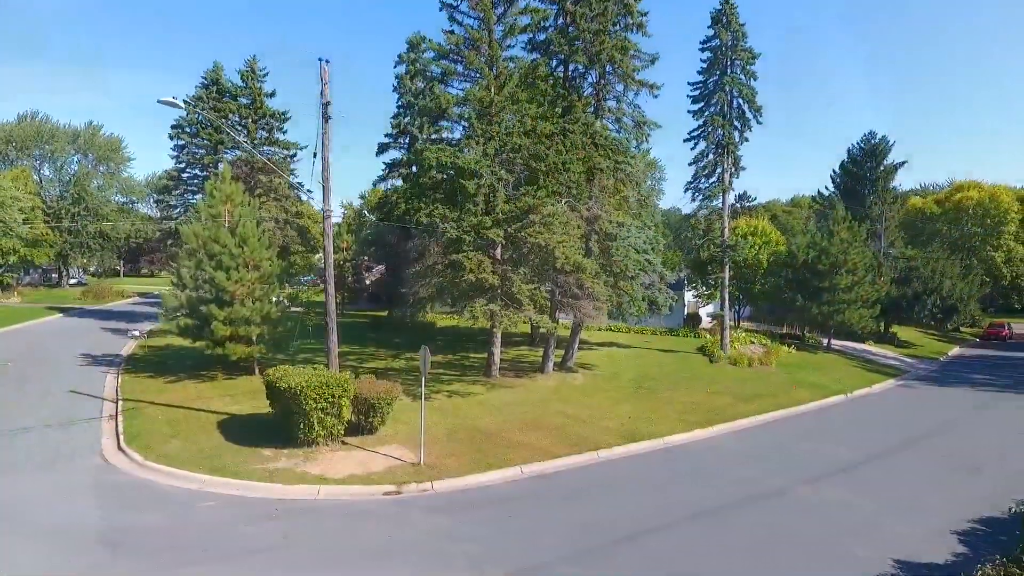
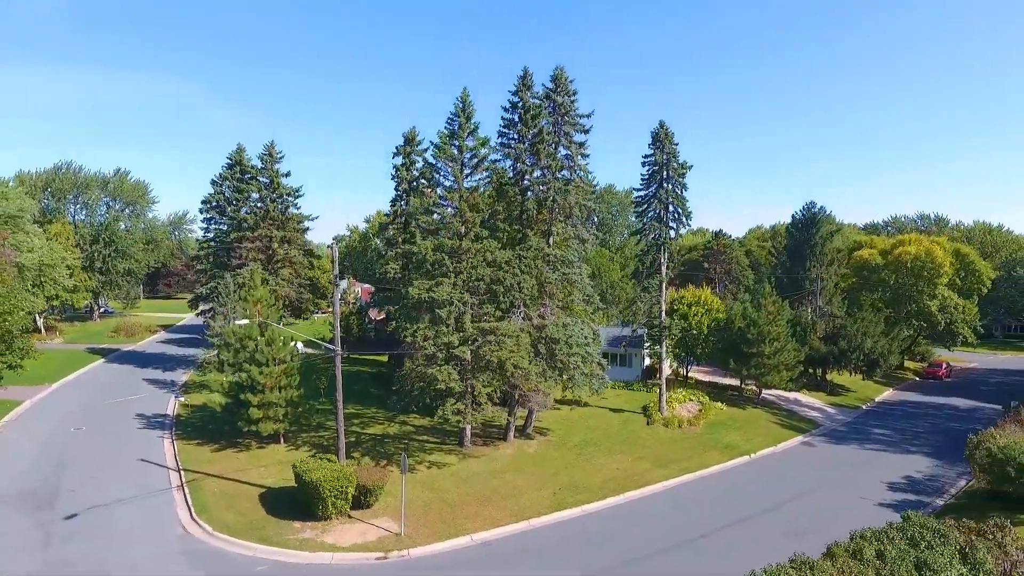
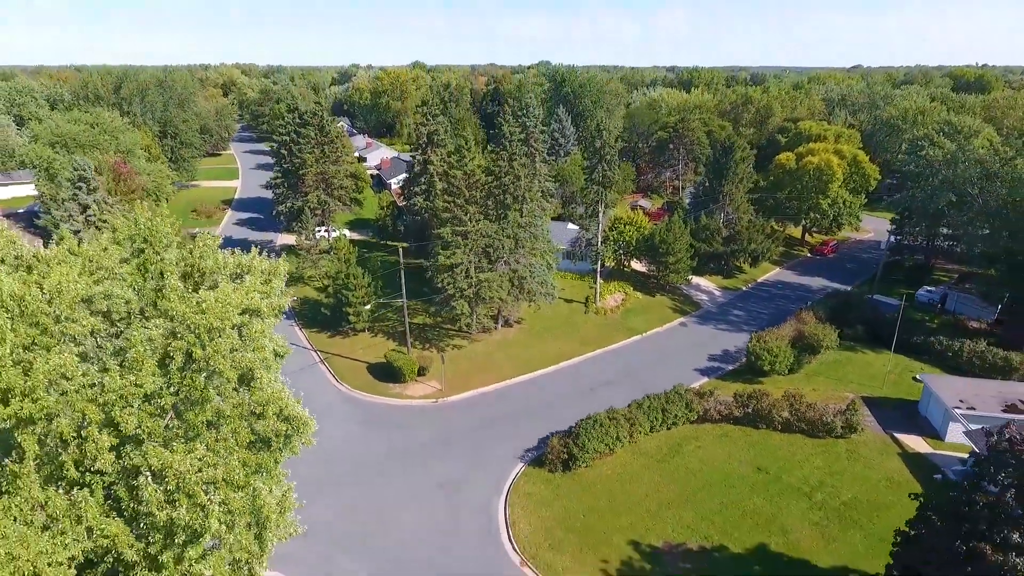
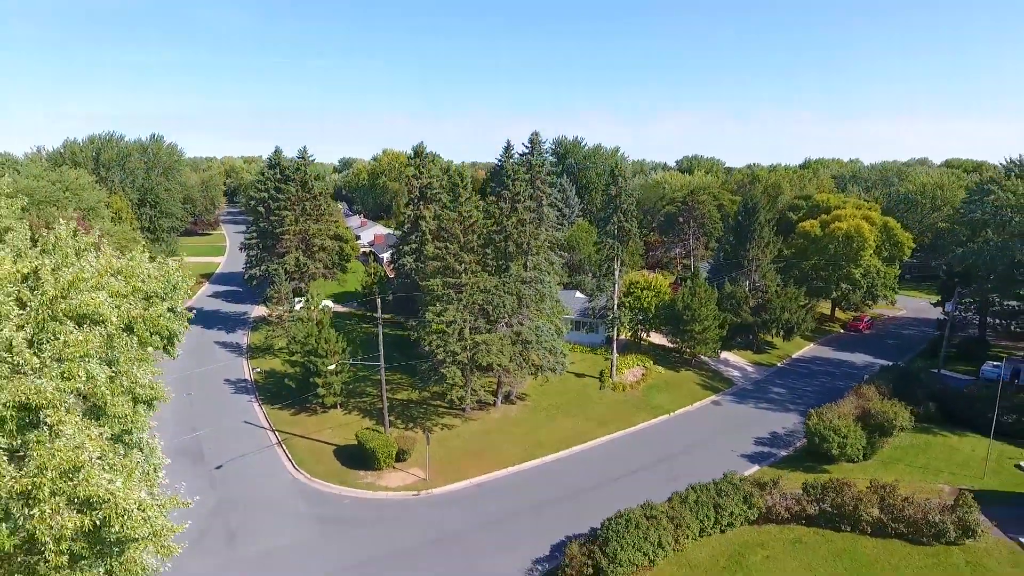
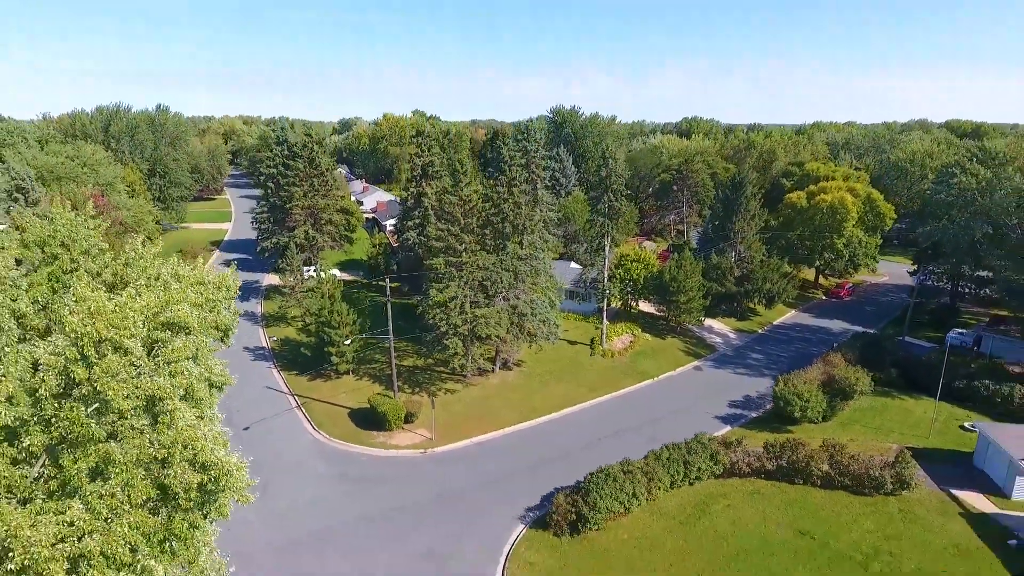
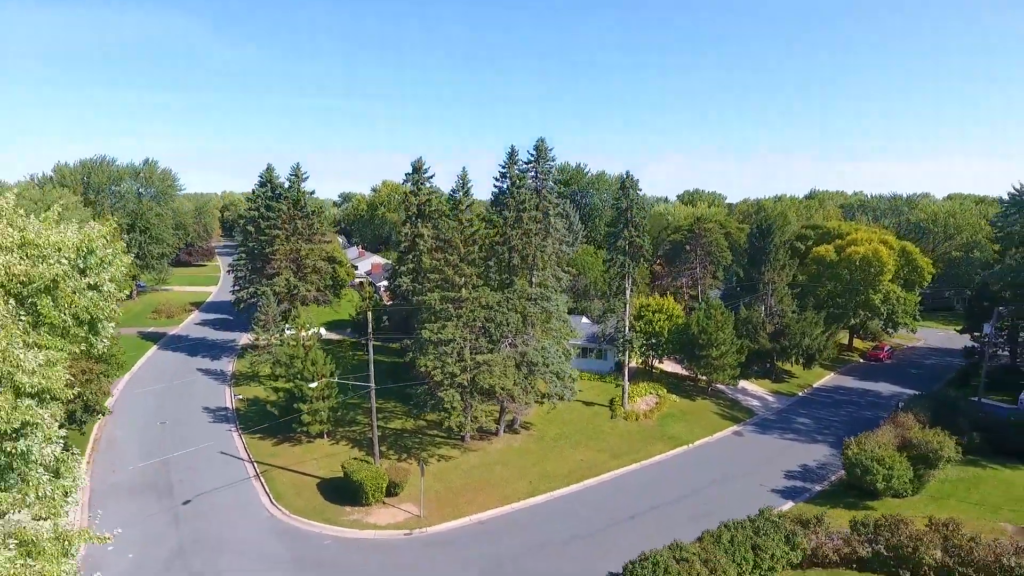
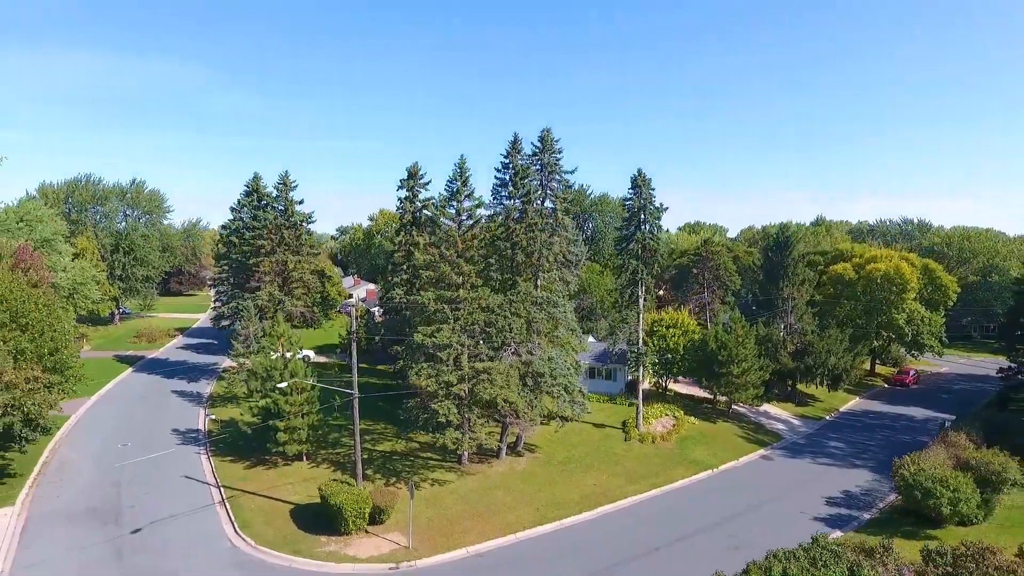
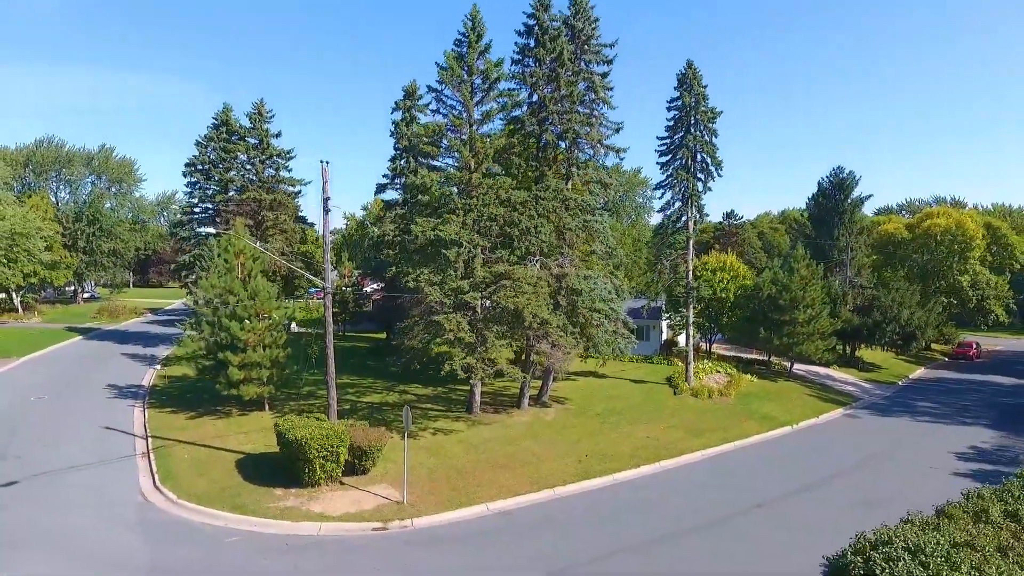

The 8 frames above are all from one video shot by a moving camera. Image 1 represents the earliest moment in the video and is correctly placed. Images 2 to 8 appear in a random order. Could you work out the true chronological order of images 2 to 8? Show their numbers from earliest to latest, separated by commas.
8, 2, 7, 6, 4, 5, 3
